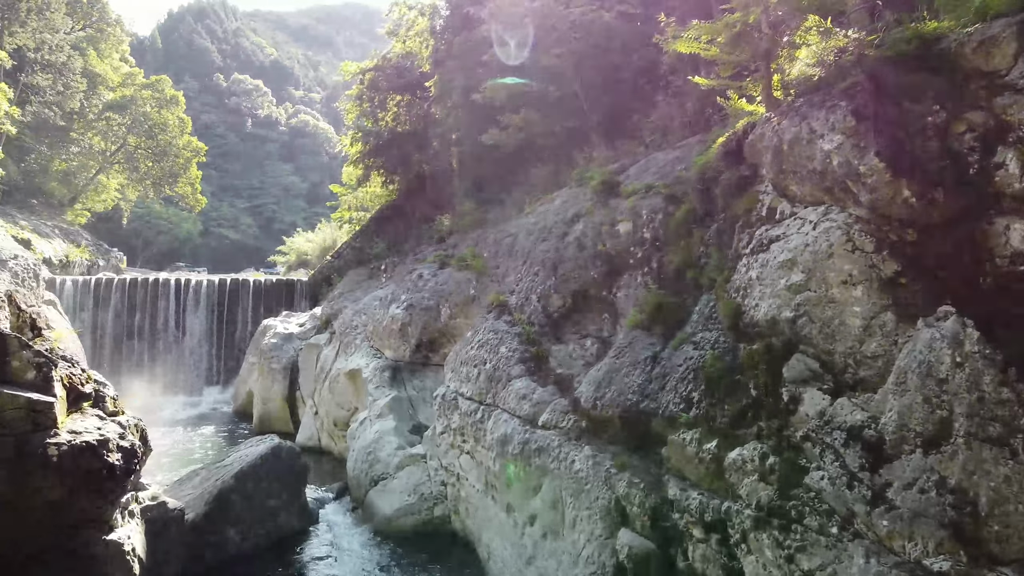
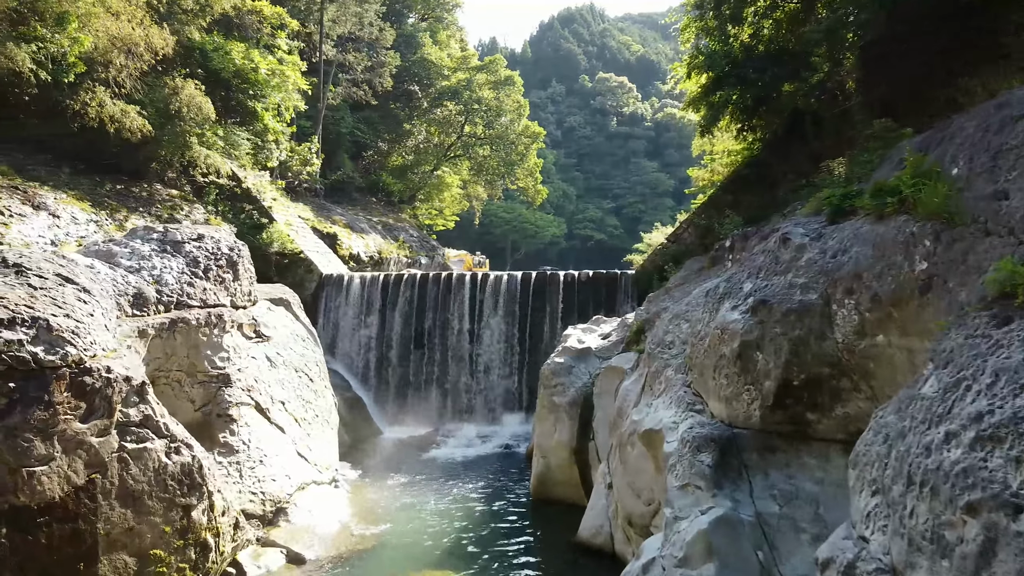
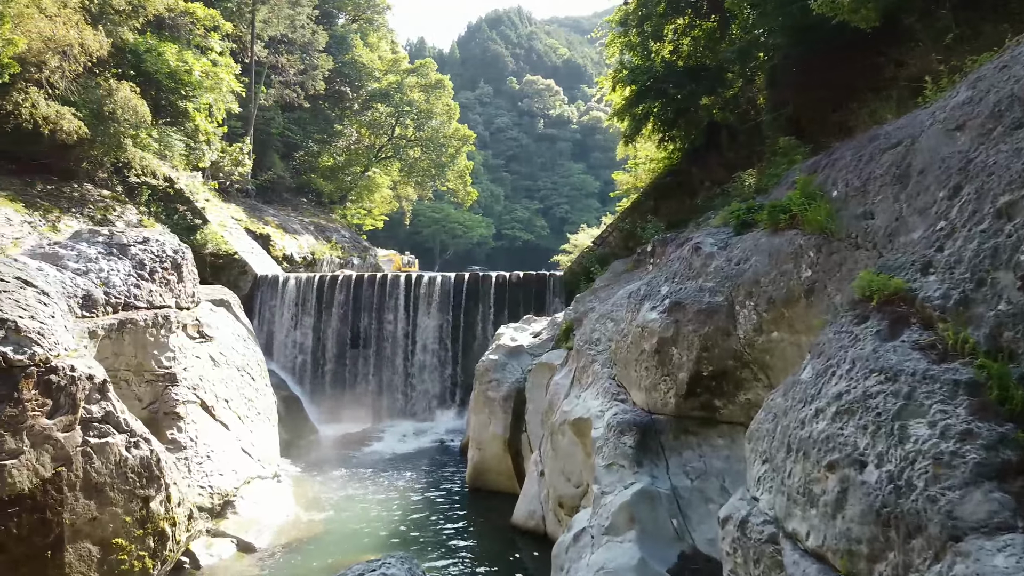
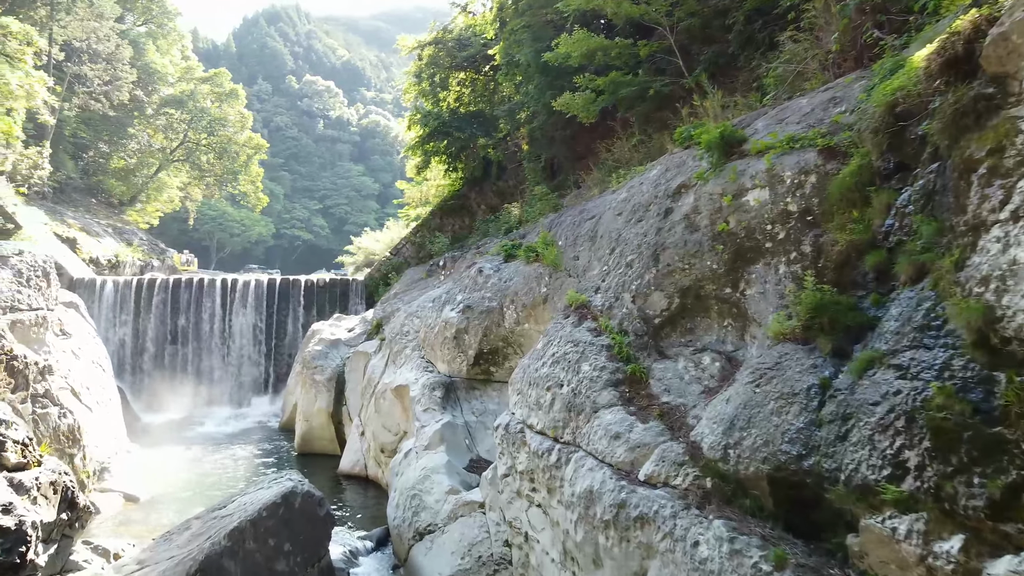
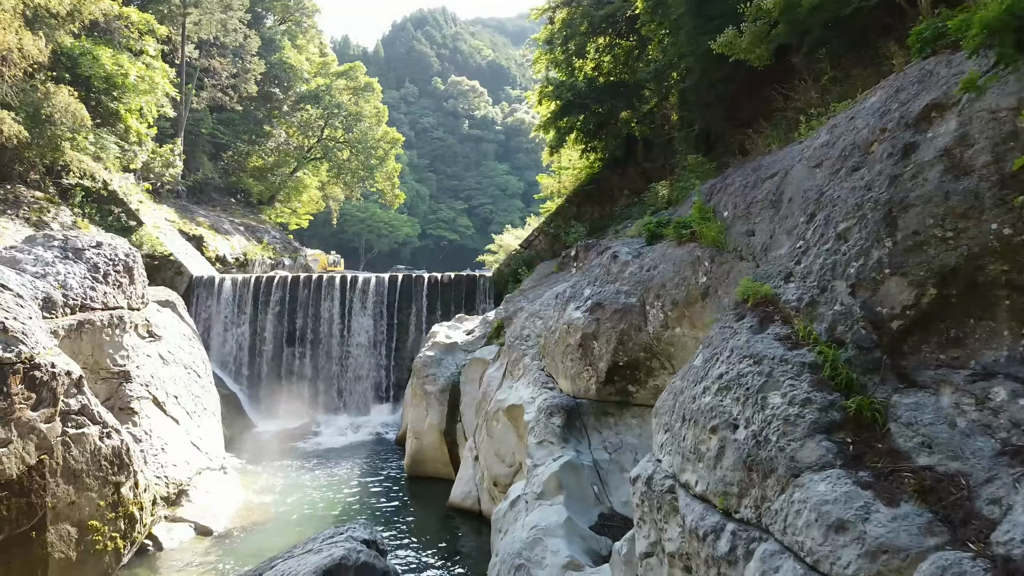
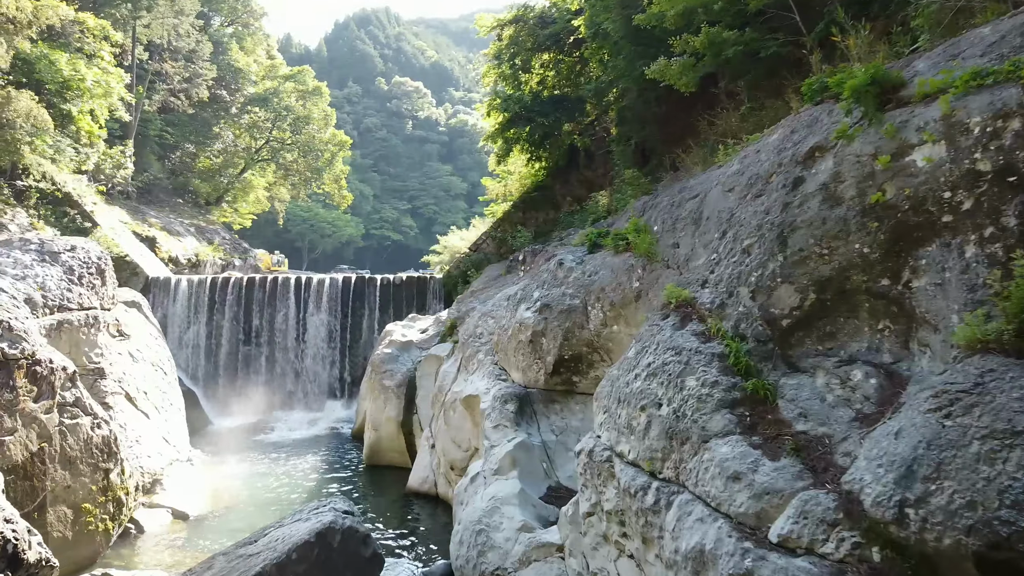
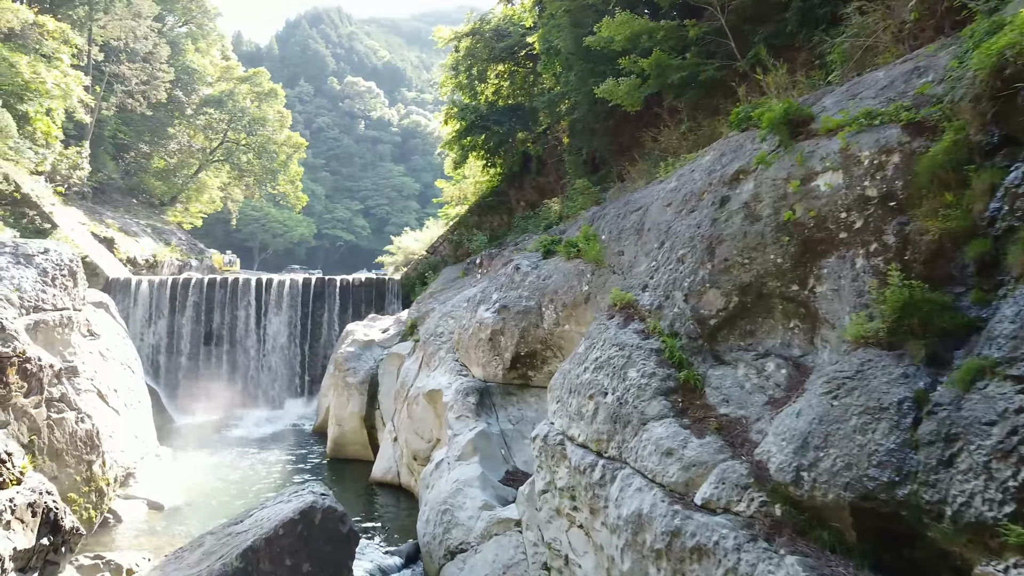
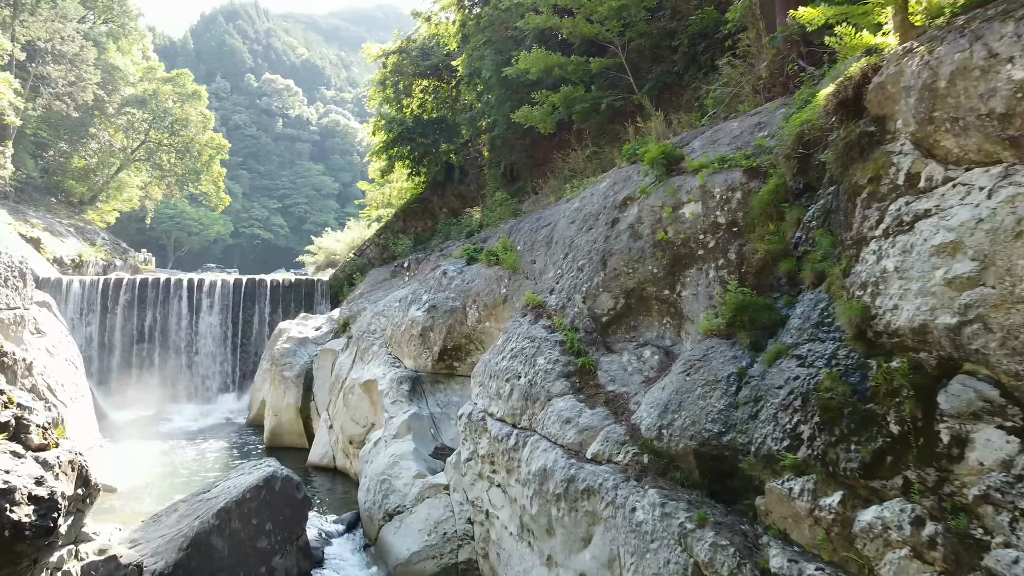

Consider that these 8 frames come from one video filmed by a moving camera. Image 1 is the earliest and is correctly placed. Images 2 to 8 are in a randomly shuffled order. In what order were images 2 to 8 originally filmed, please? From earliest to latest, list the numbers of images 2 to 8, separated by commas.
8, 4, 7, 6, 5, 3, 2
